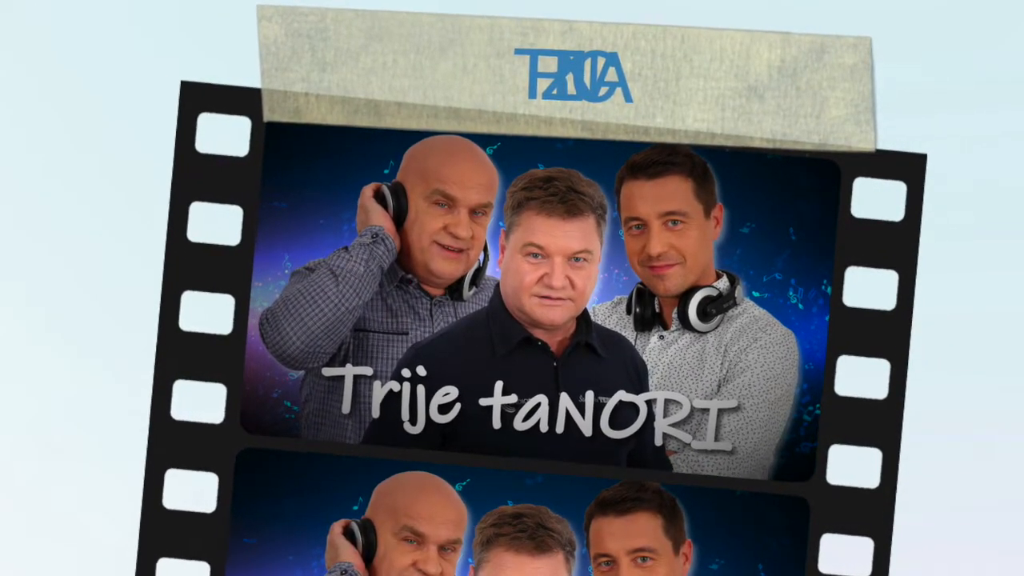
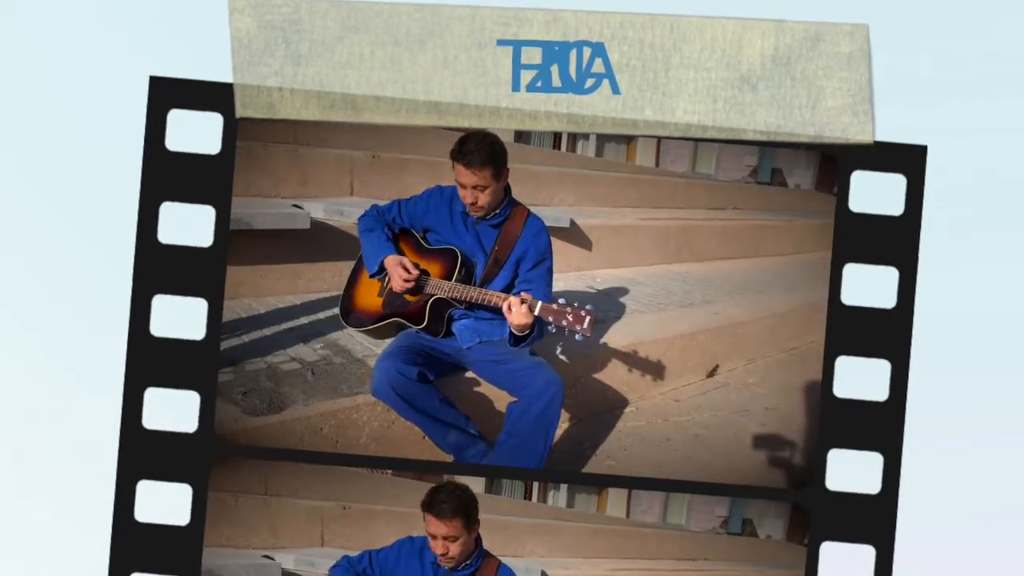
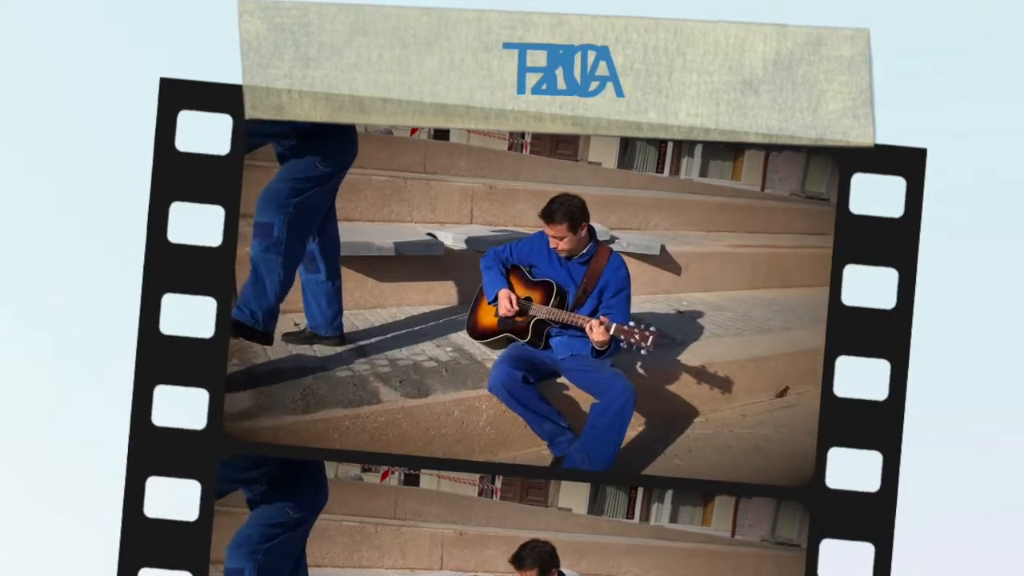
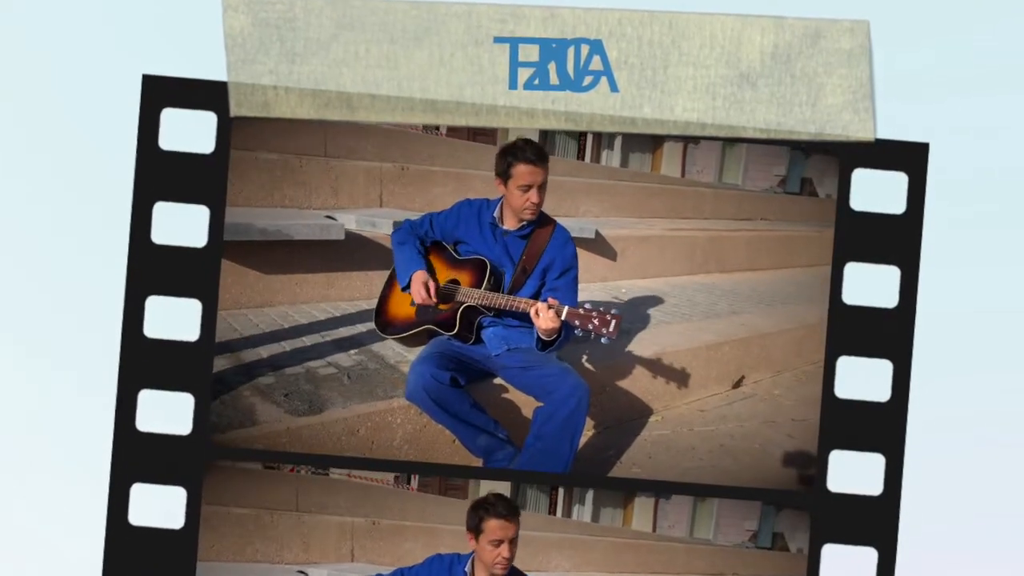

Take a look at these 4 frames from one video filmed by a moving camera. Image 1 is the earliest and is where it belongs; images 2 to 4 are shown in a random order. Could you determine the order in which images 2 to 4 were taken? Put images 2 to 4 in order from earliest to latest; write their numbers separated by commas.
3, 2, 4
